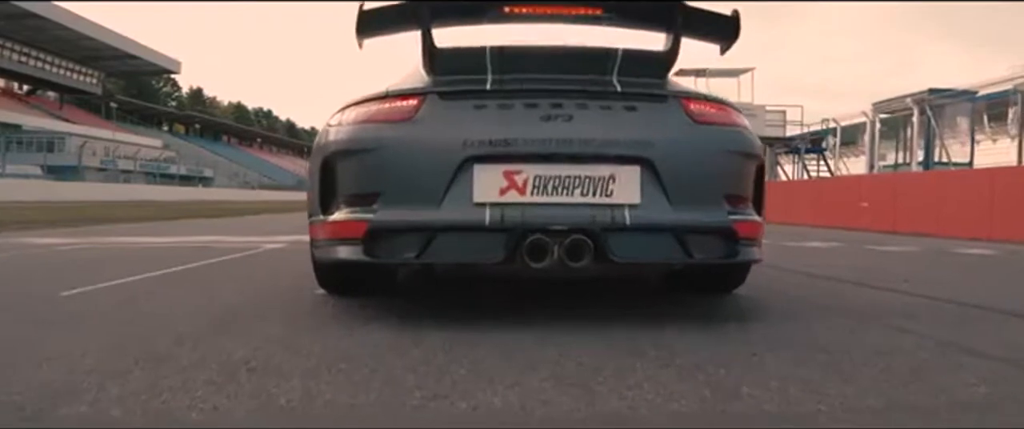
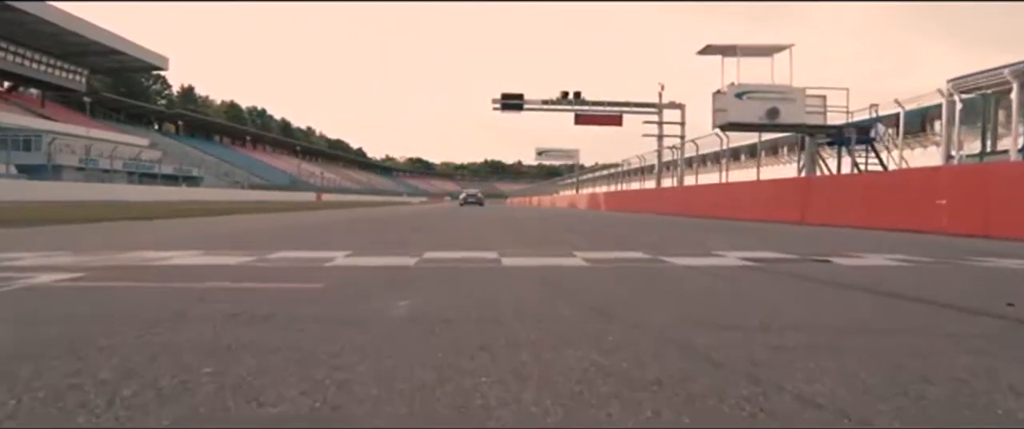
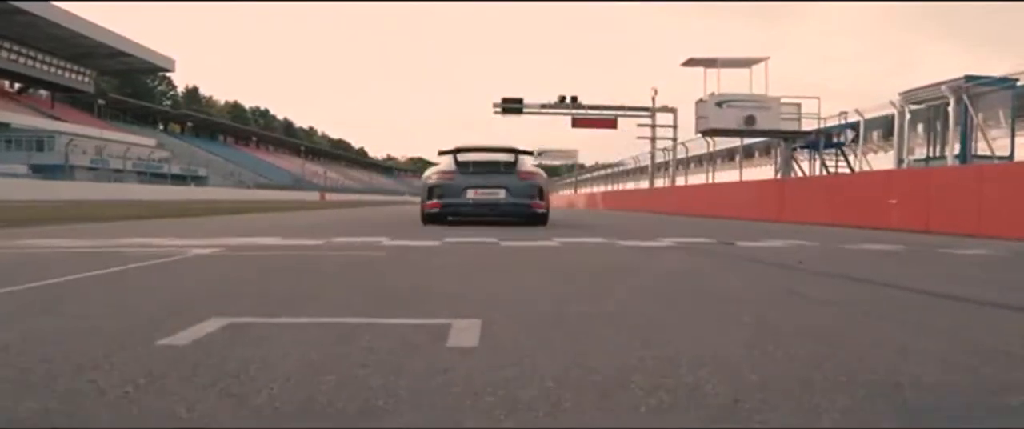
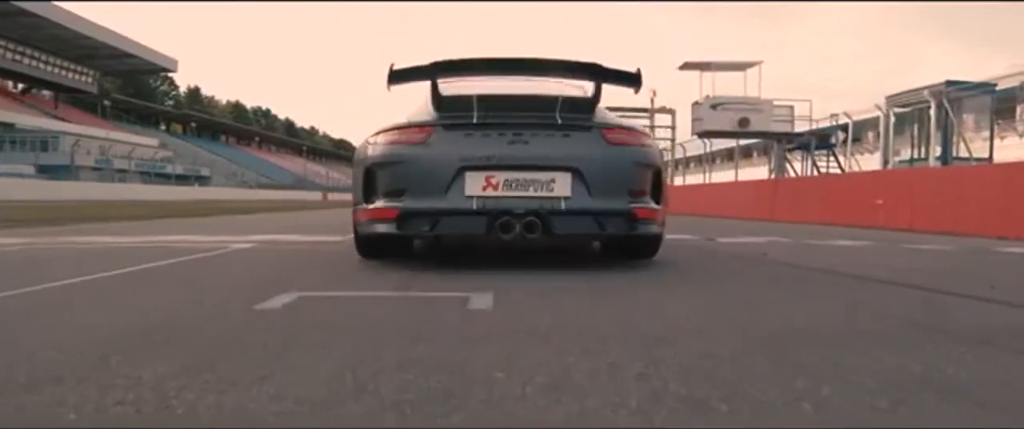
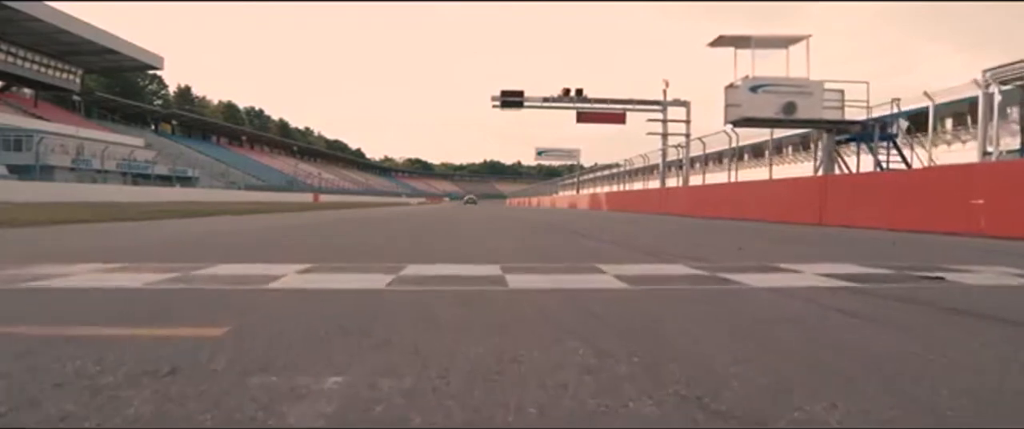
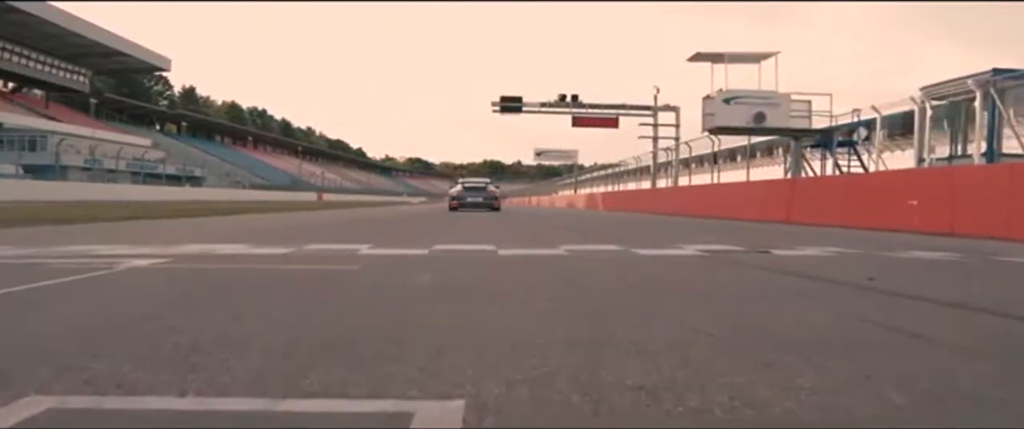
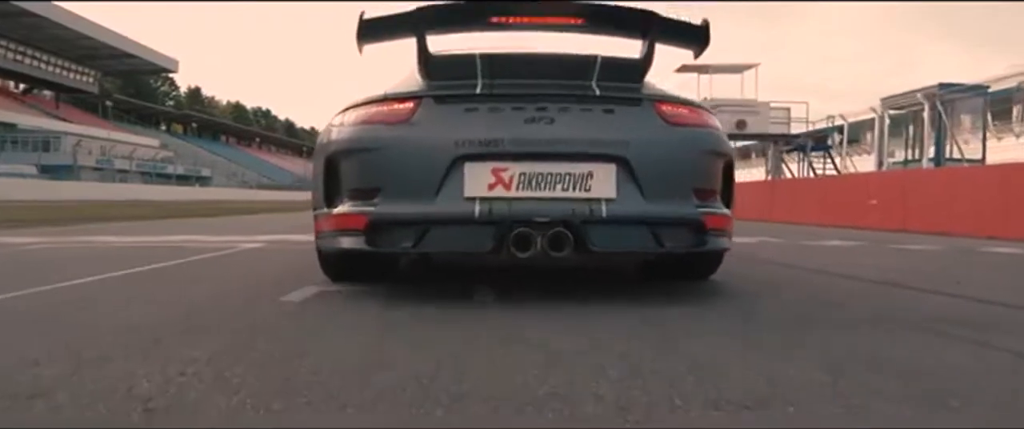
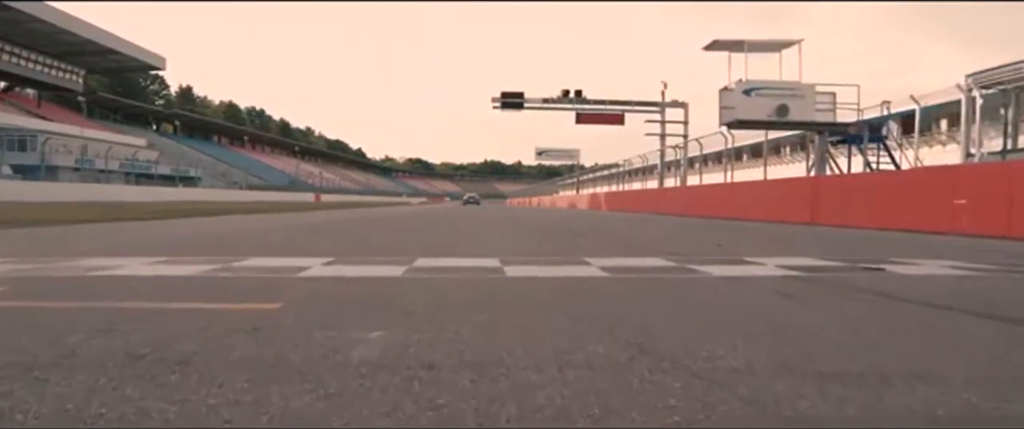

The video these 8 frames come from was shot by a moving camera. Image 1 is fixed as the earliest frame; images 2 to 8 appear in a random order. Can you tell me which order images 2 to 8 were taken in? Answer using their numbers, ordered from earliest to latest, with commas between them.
7, 4, 3, 6, 2, 8, 5
